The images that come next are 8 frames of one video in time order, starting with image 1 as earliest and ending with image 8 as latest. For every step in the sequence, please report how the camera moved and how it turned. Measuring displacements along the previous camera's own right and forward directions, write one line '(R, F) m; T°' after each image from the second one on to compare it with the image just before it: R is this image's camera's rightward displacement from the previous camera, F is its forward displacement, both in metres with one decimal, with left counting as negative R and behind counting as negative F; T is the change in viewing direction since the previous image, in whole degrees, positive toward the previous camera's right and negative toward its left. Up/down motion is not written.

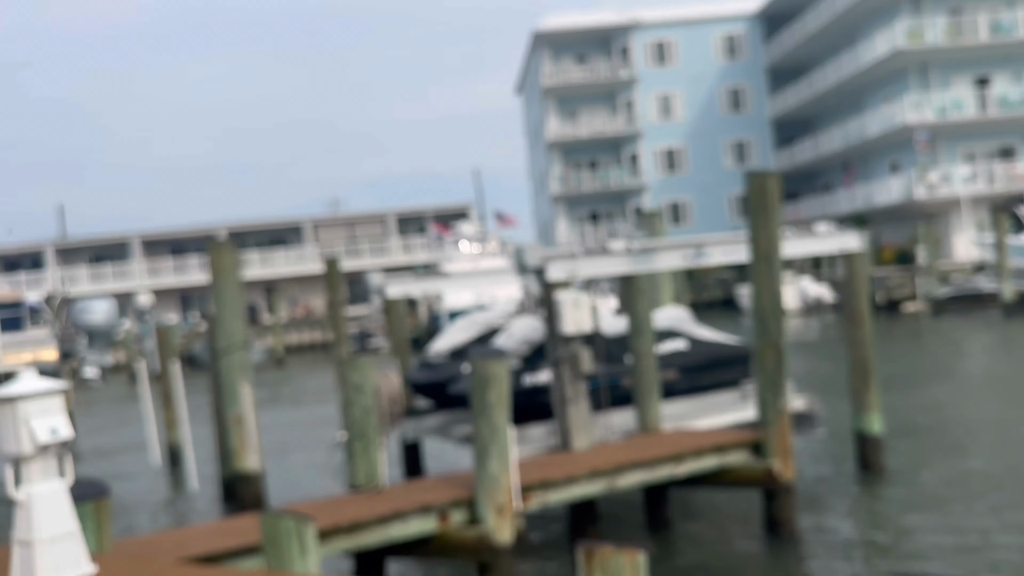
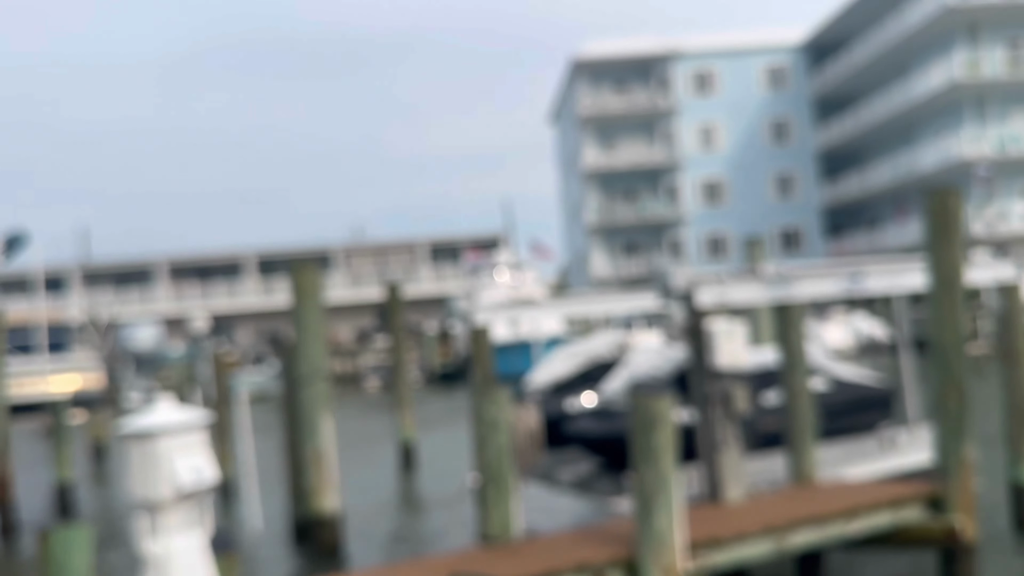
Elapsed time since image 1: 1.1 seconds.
(-1.3, +0.9) m; 0°
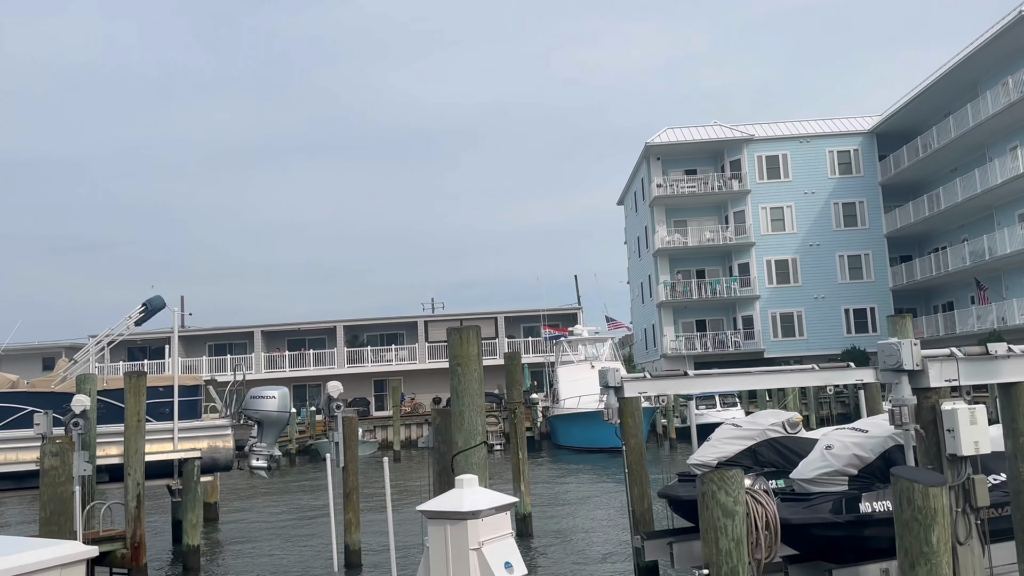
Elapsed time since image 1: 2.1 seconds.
(-1.8, 0.0) m; -3°
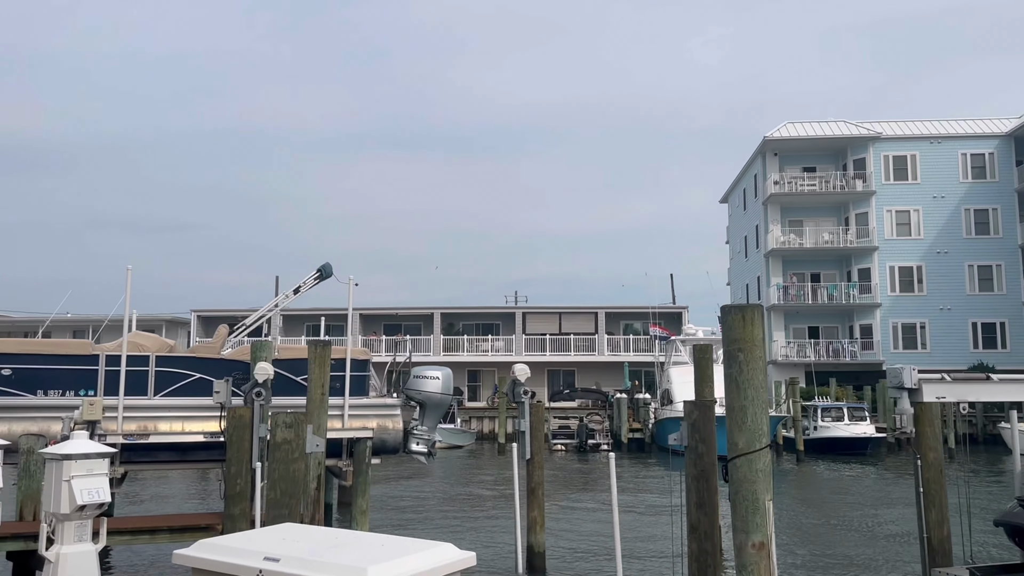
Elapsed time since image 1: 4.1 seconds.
(-3.0, +1.5) m; -3°
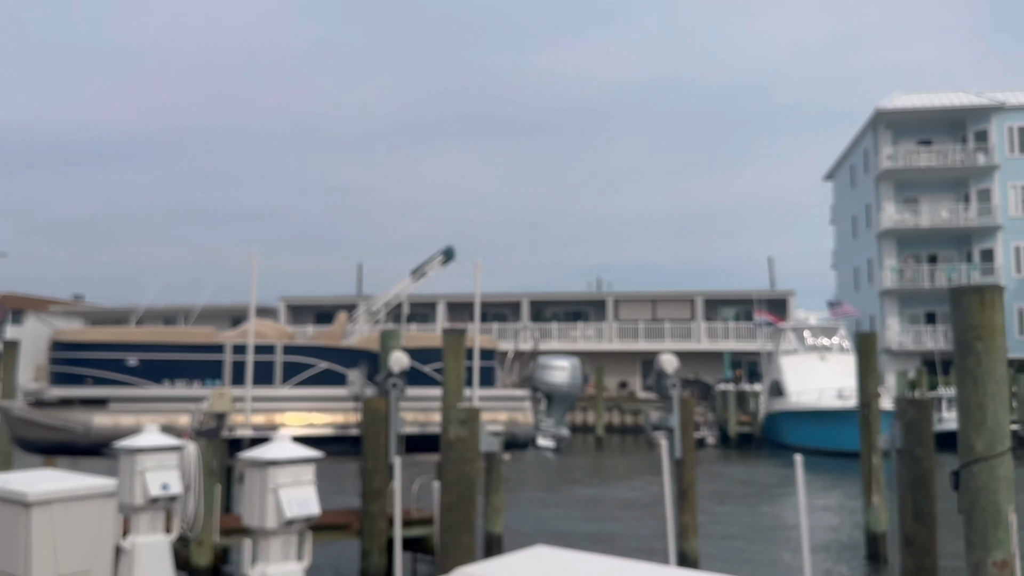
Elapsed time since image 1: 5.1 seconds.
(-1.3, +1.0) m; -5°
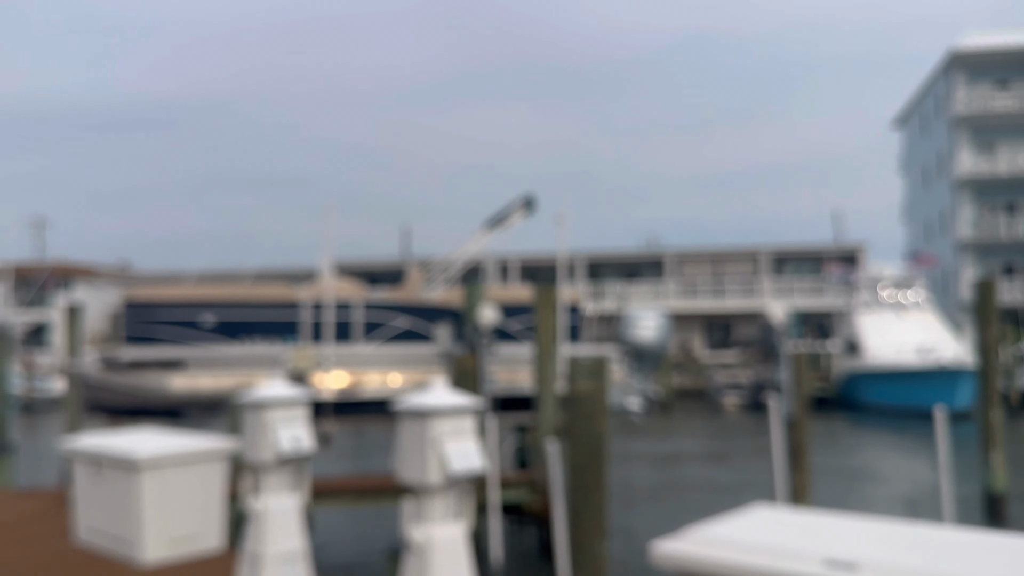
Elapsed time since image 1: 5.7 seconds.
(-0.8, +0.7) m; -3°
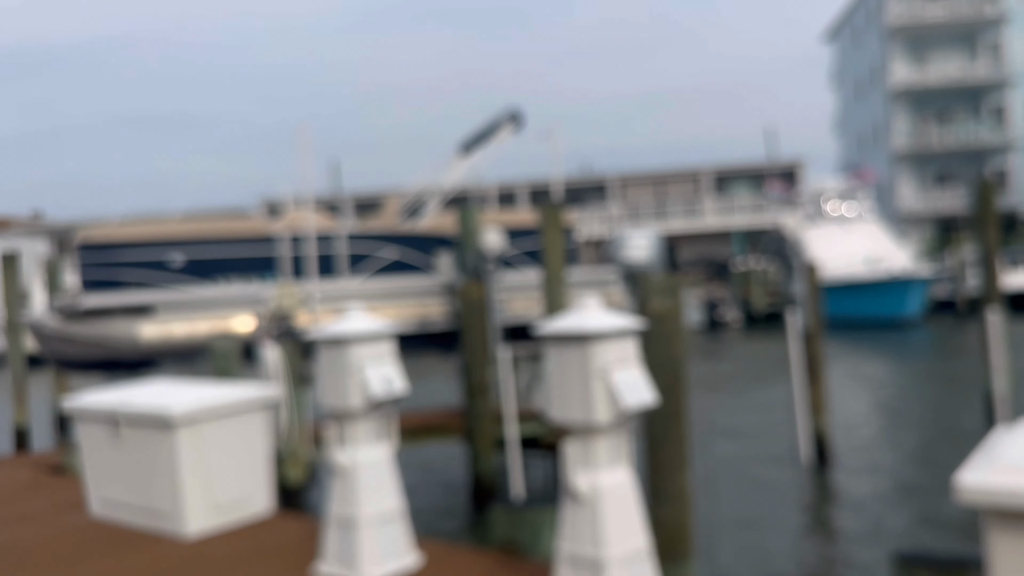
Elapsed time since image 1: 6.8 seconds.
(-1.2, +0.9) m; +6°
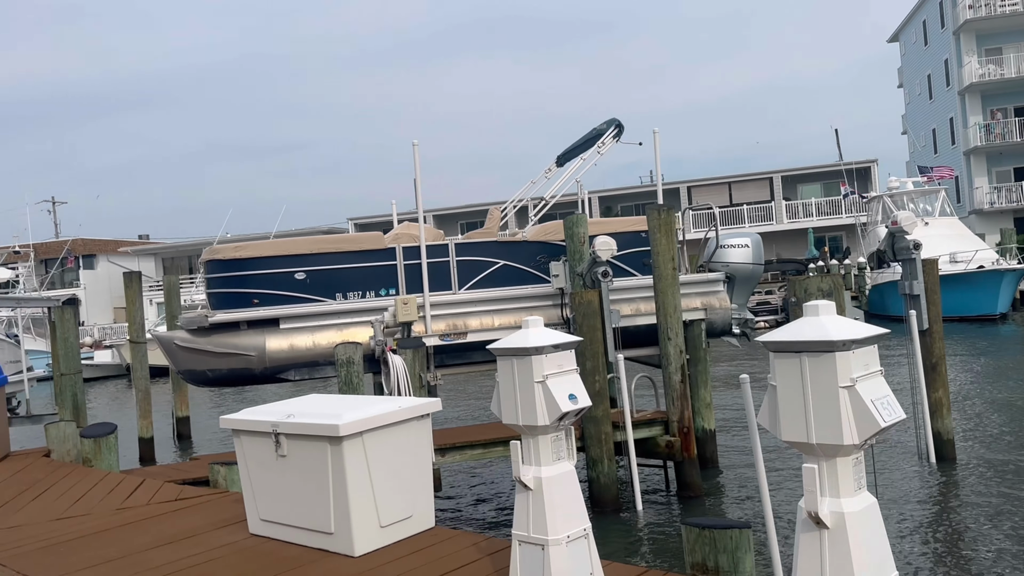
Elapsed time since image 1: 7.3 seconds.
(-0.8, 0.0) m; -4°
